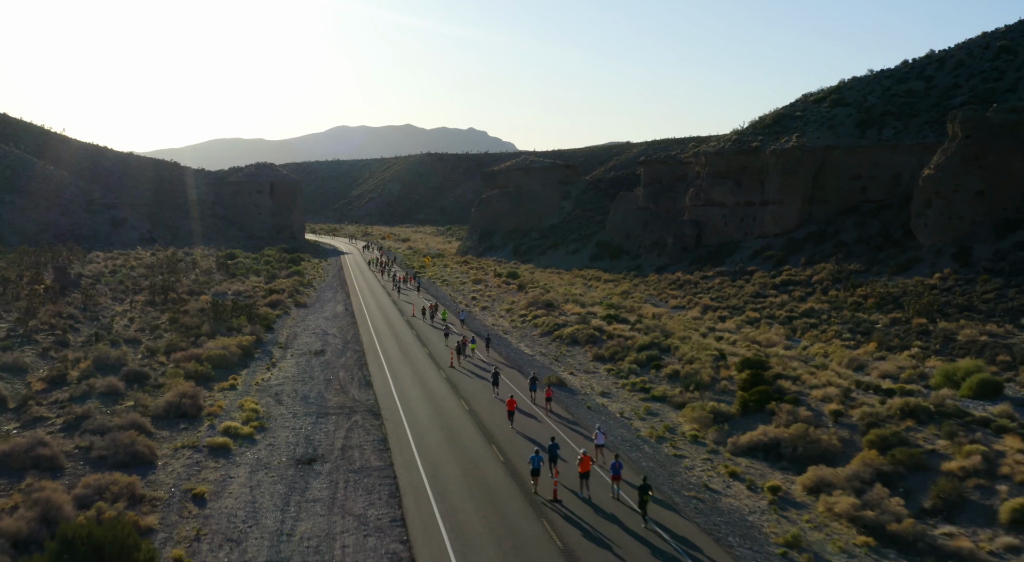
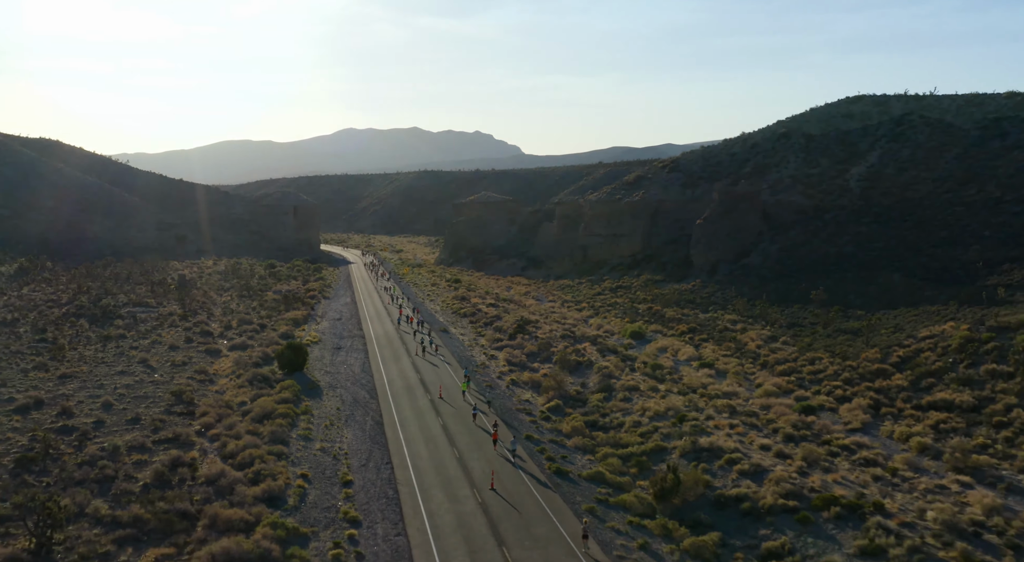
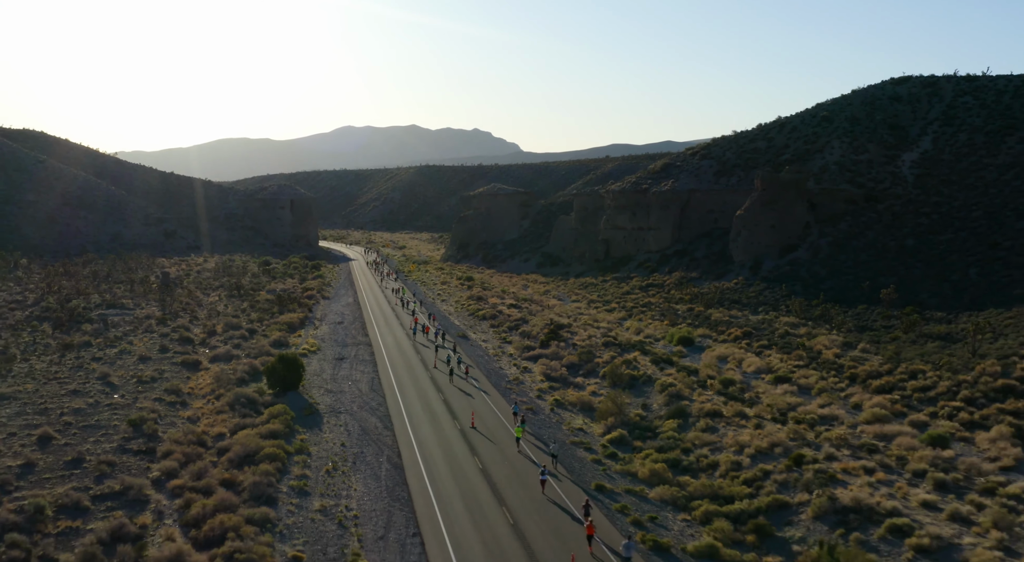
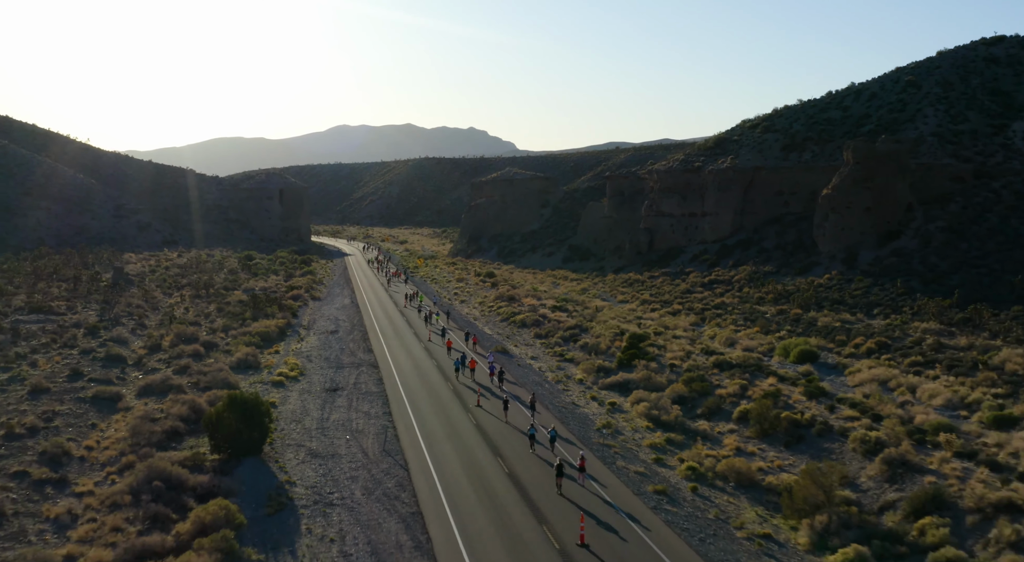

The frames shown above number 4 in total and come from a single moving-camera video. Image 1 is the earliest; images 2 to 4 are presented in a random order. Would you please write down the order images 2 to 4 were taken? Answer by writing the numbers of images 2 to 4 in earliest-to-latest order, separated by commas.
4, 3, 2
